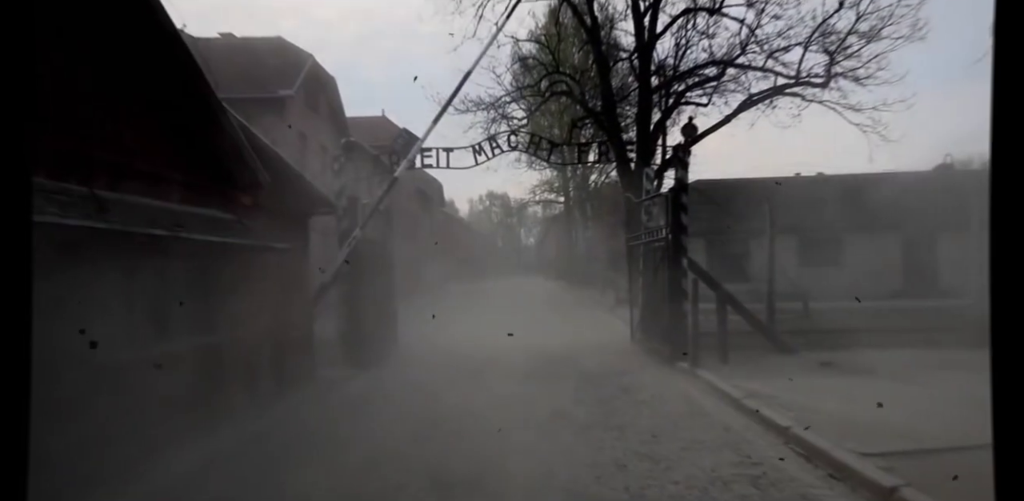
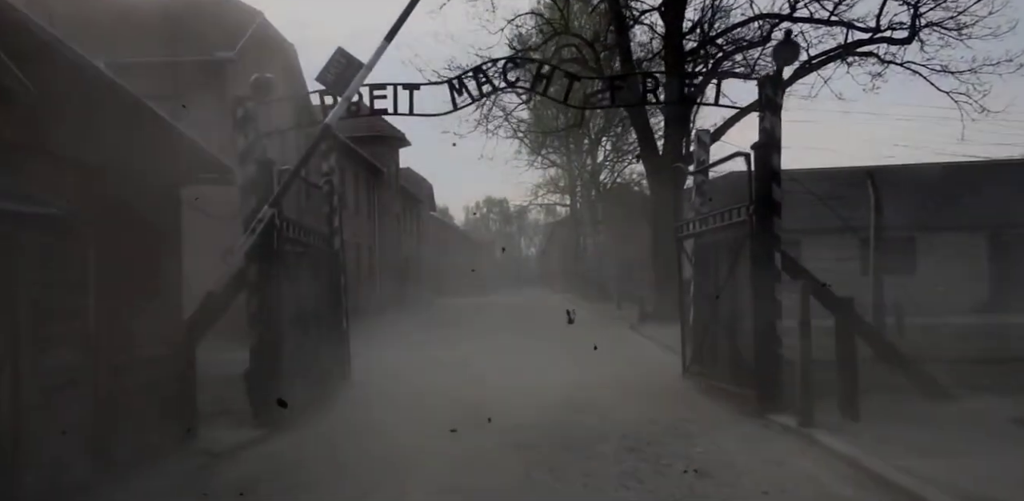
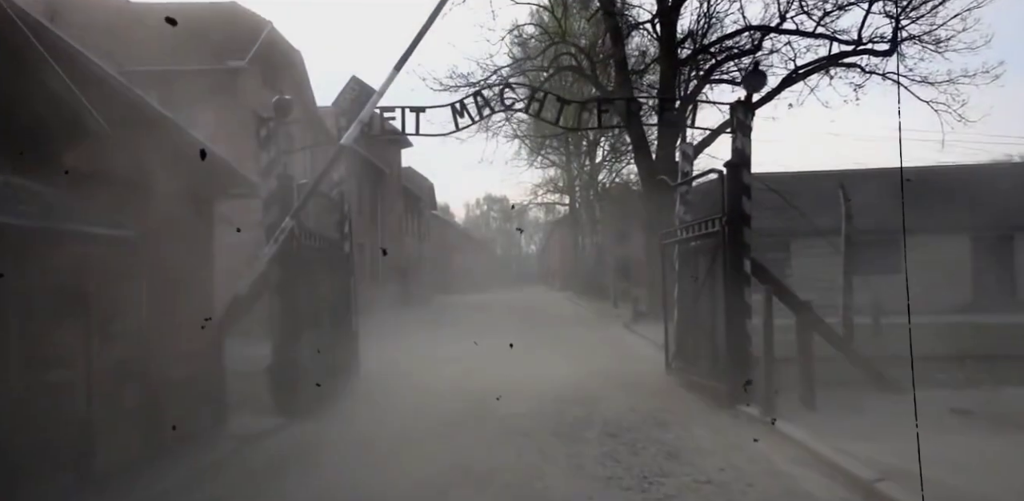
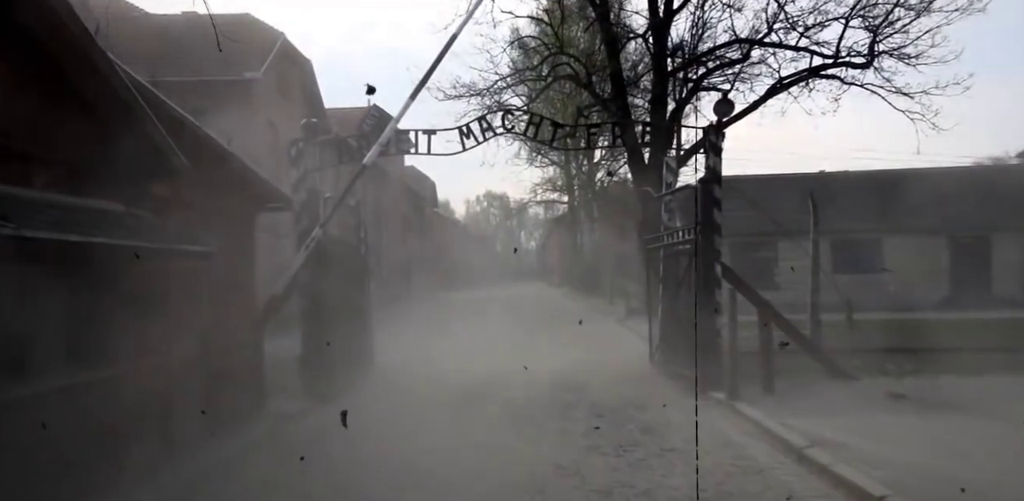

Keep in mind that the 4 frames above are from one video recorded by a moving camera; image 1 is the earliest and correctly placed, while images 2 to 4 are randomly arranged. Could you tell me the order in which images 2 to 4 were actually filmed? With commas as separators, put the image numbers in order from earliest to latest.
4, 3, 2
